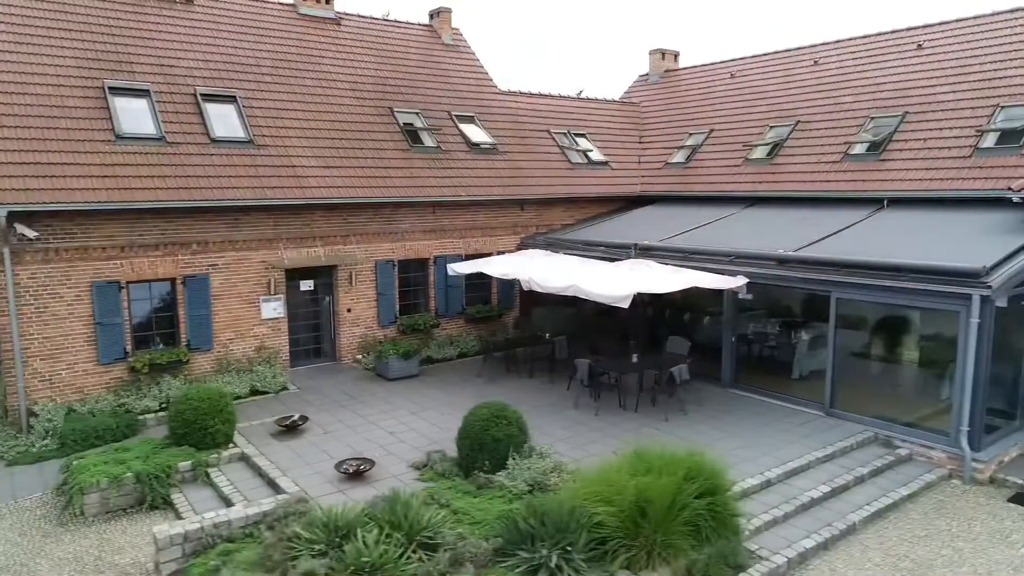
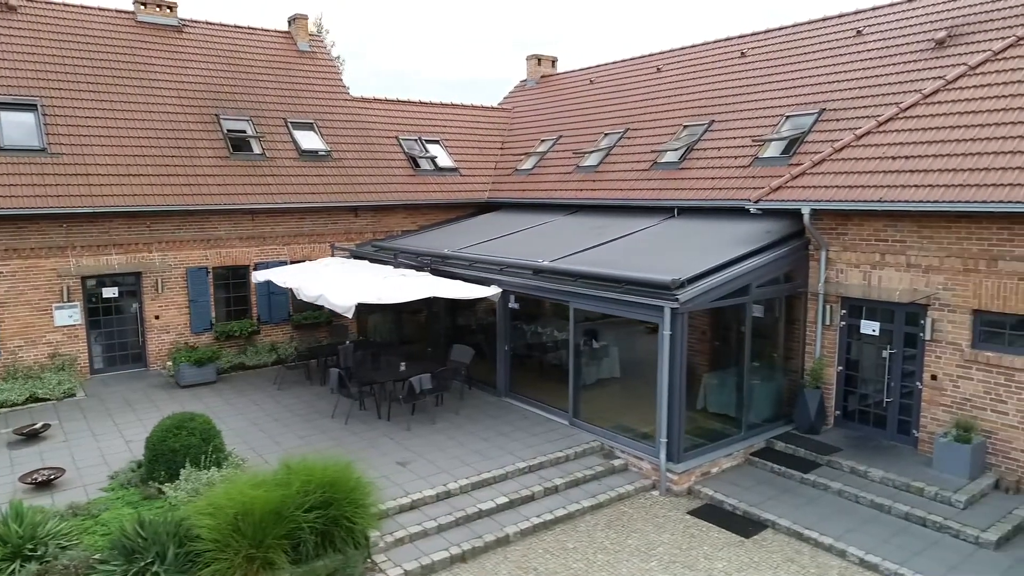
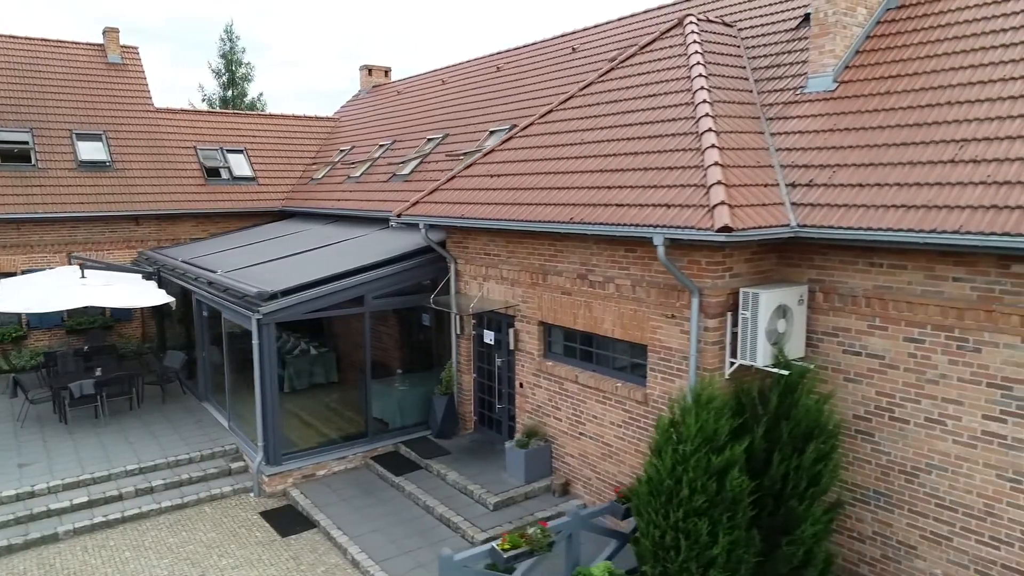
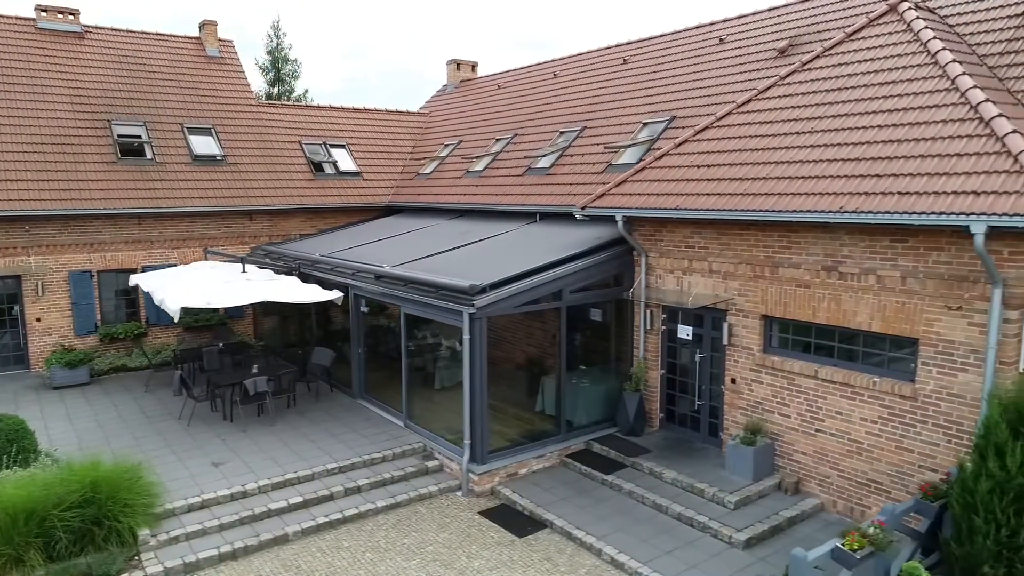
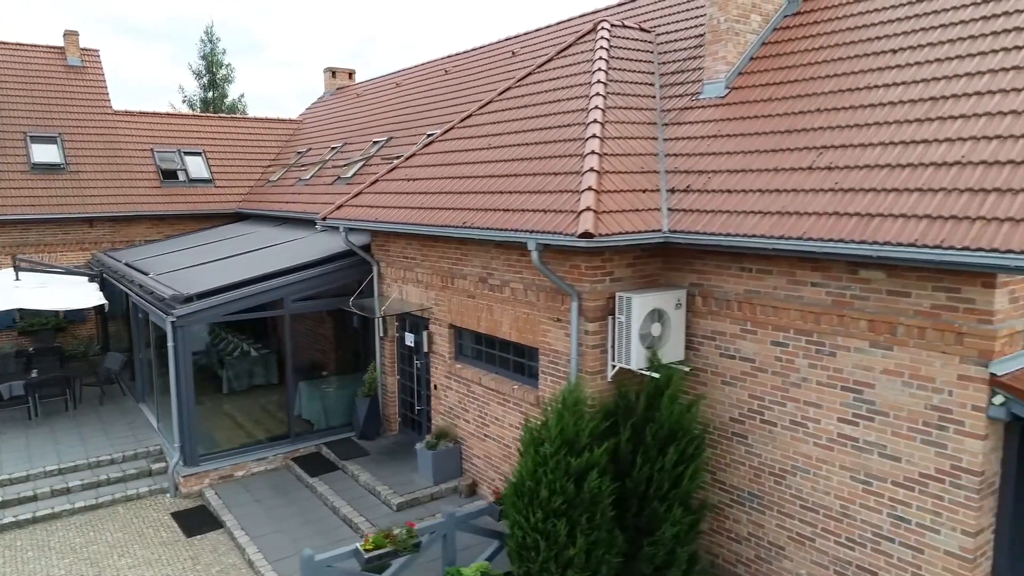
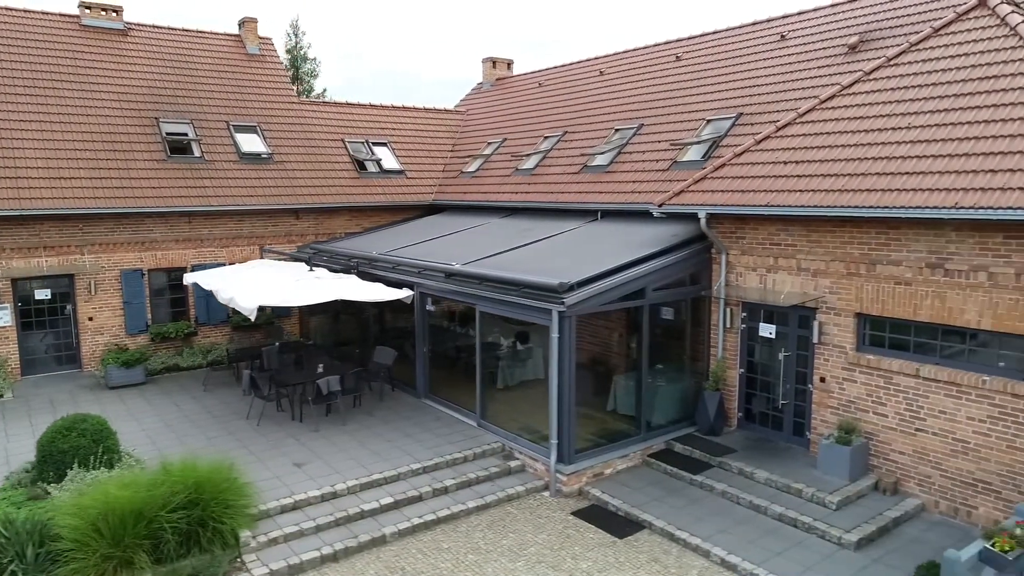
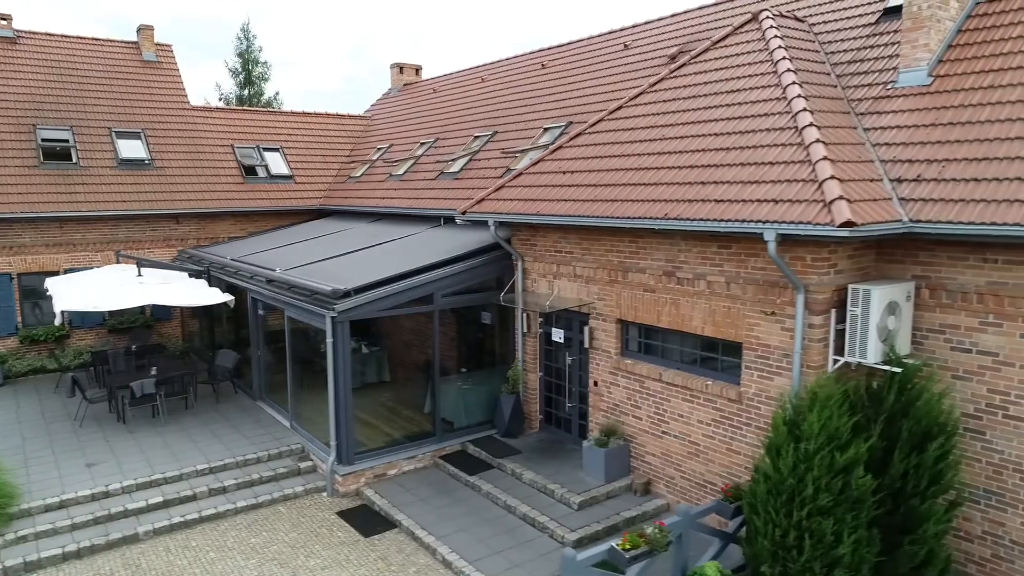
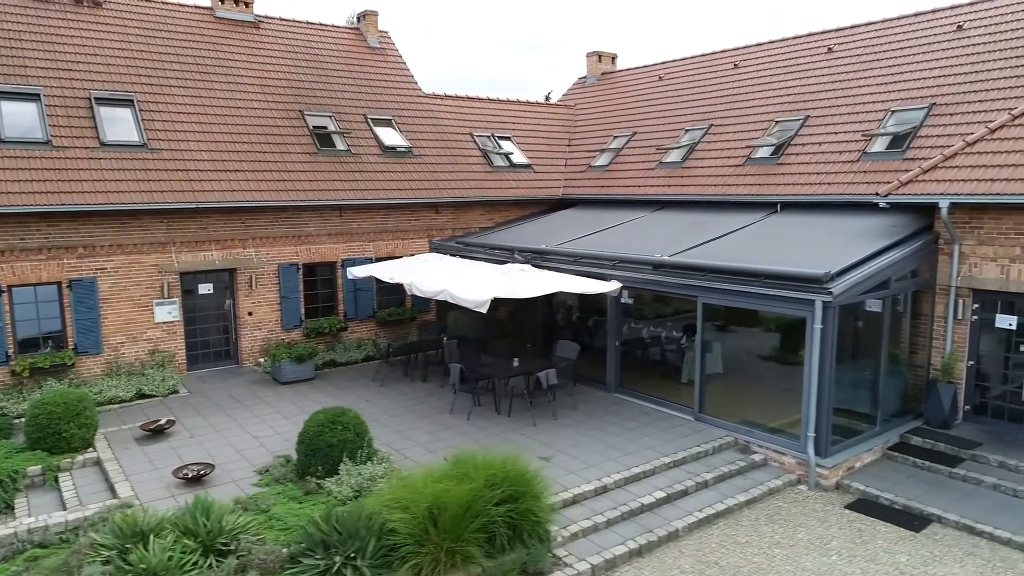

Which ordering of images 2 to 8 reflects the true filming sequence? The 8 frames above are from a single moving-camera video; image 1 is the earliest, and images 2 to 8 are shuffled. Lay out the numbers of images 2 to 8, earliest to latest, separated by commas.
8, 2, 6, 4, 7, 3, 5
